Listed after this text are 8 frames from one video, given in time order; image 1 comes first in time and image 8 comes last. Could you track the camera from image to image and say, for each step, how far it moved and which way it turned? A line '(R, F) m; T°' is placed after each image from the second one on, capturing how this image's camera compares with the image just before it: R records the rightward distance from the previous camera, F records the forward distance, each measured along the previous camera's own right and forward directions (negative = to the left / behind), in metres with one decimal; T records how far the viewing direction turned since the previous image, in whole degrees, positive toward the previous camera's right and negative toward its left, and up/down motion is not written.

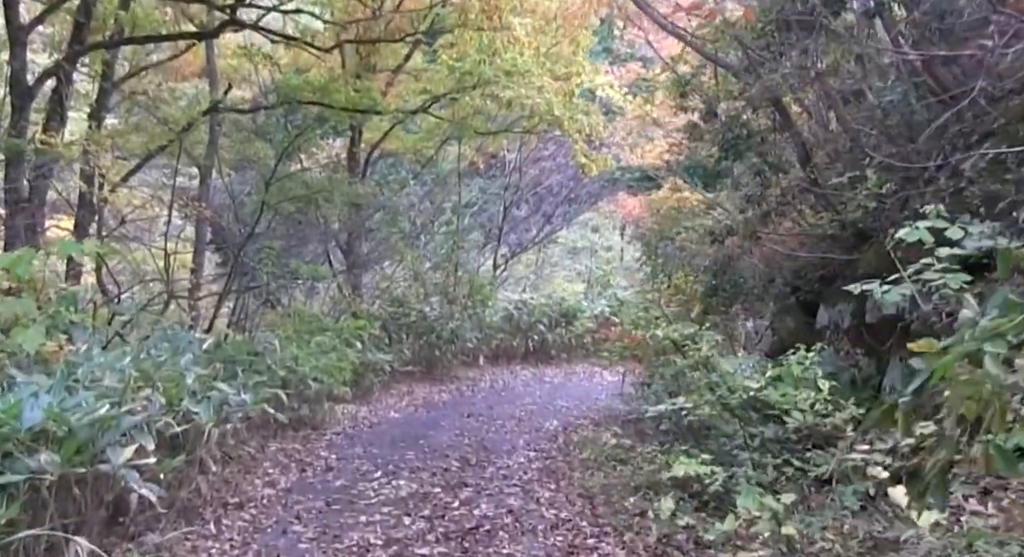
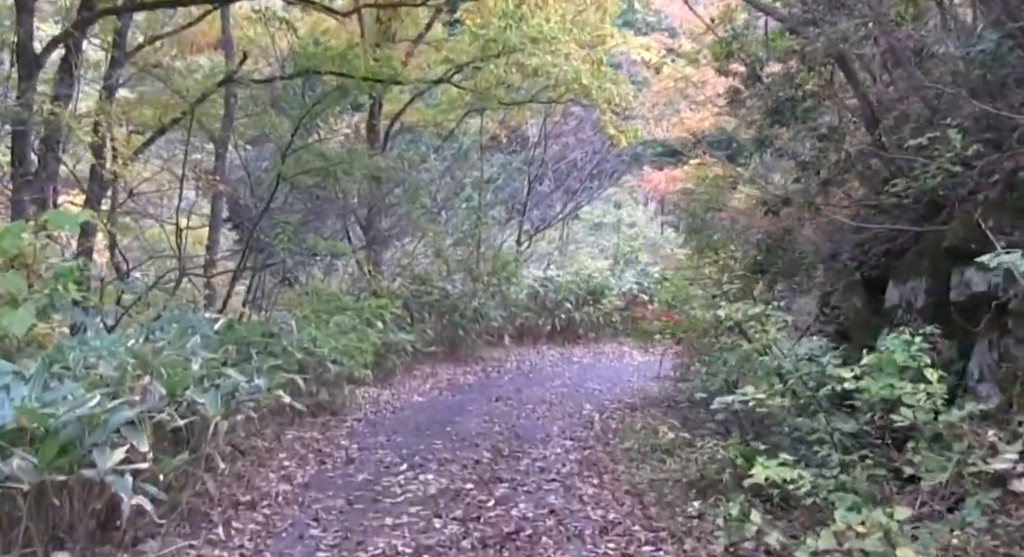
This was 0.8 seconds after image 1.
(-0.1, +0.7) m; -1°
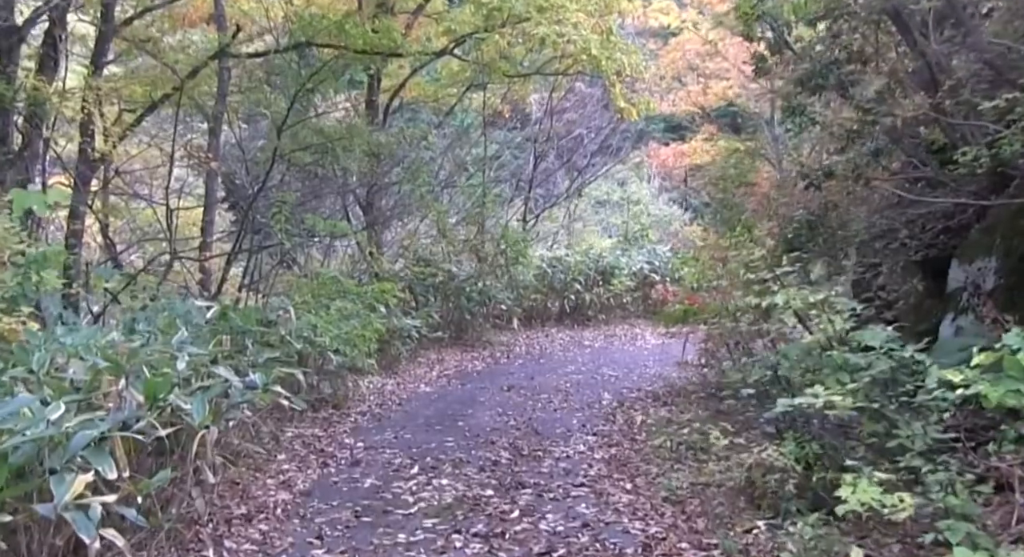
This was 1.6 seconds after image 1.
(-0.1, +0.7) m; 0°
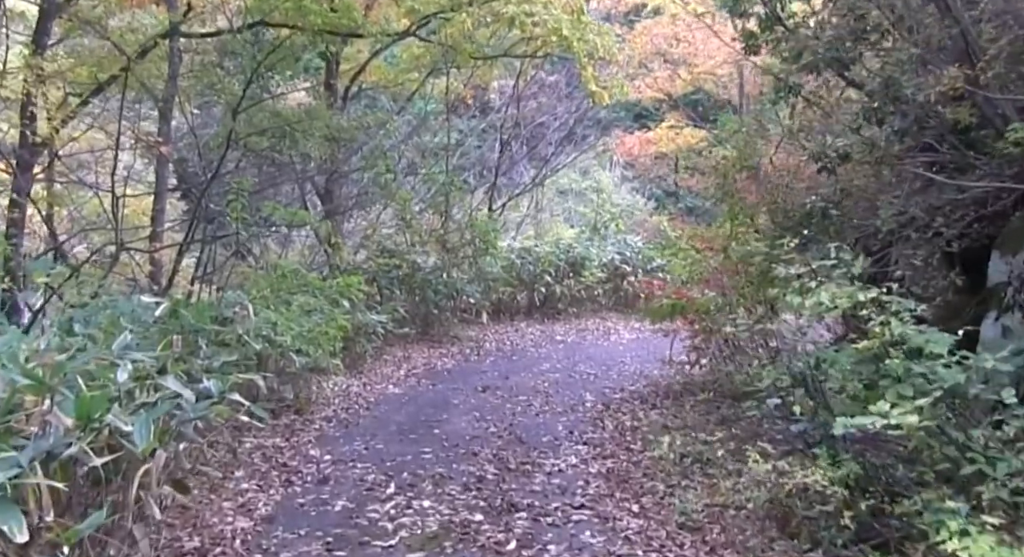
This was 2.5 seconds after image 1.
(-0.2, +0.7) m; +2°
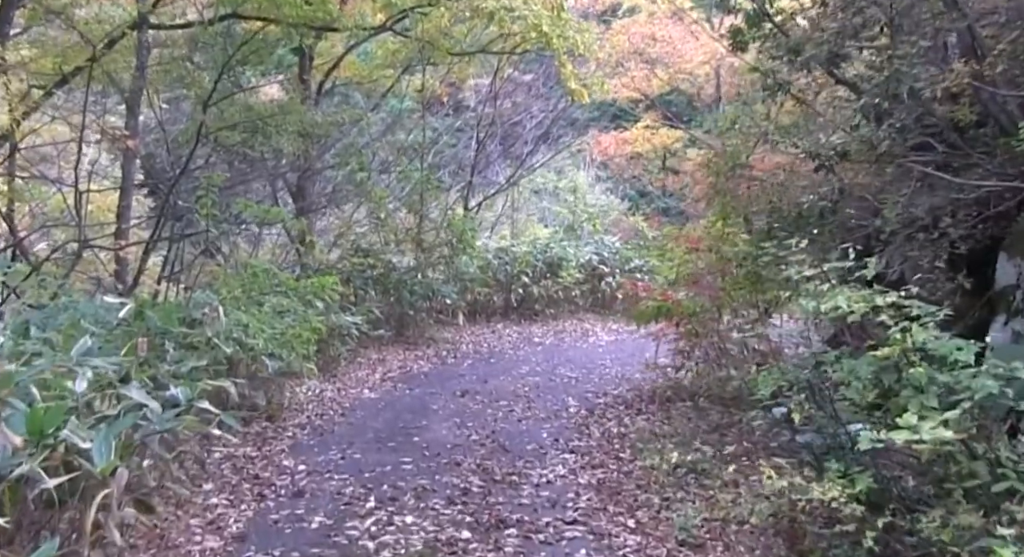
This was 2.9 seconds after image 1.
(-0.1, +0.3) m; +2°
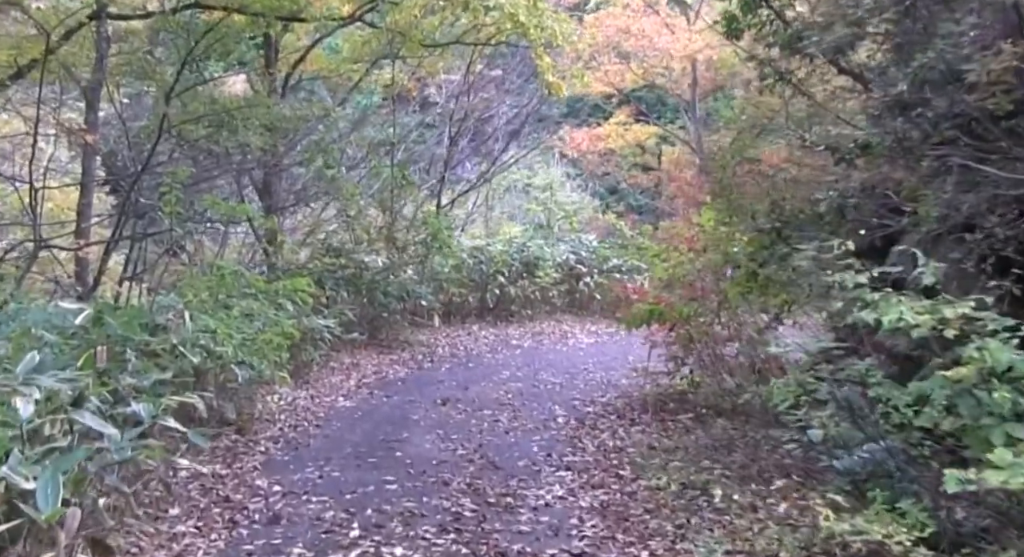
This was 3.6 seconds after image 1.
(-0.1, +0.5) m; +2°
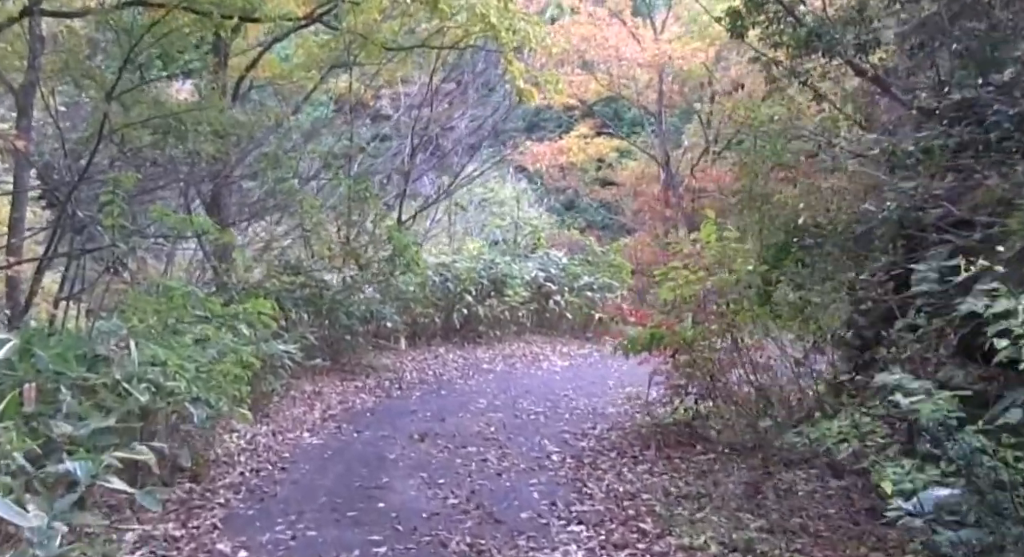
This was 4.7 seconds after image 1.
(-0.3, +0.8) m; +3°
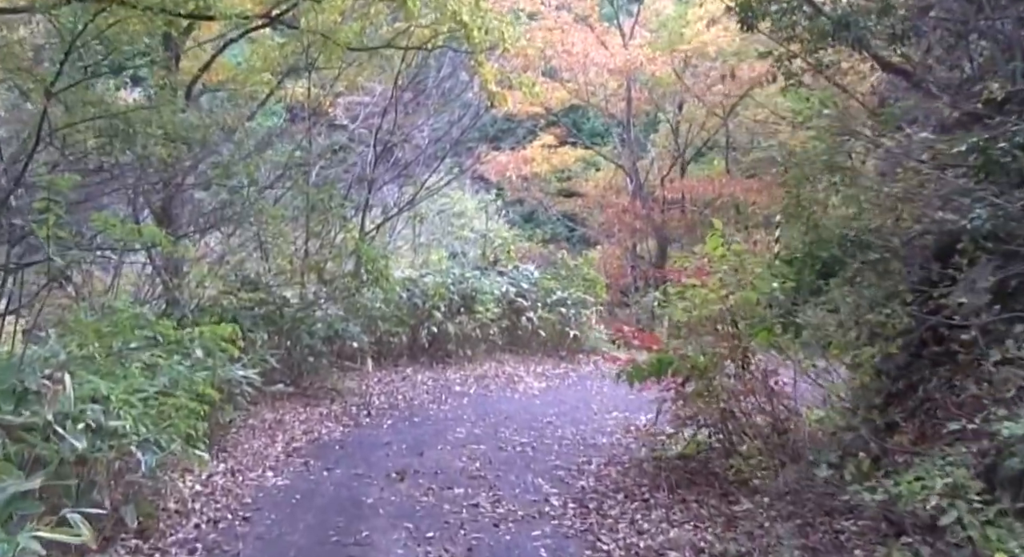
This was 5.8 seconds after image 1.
(-0.2, +0.8) m; +2°
